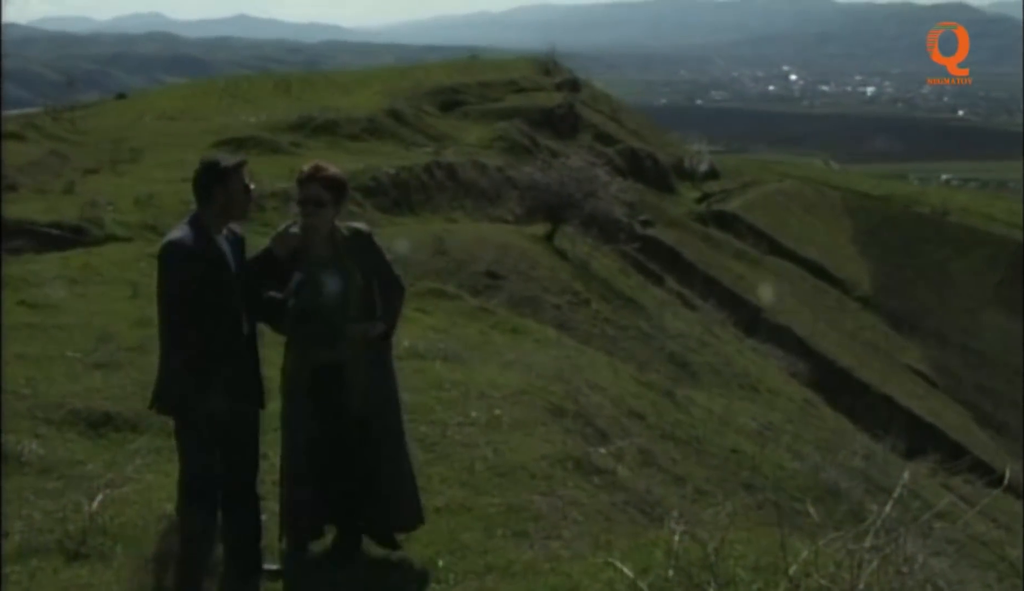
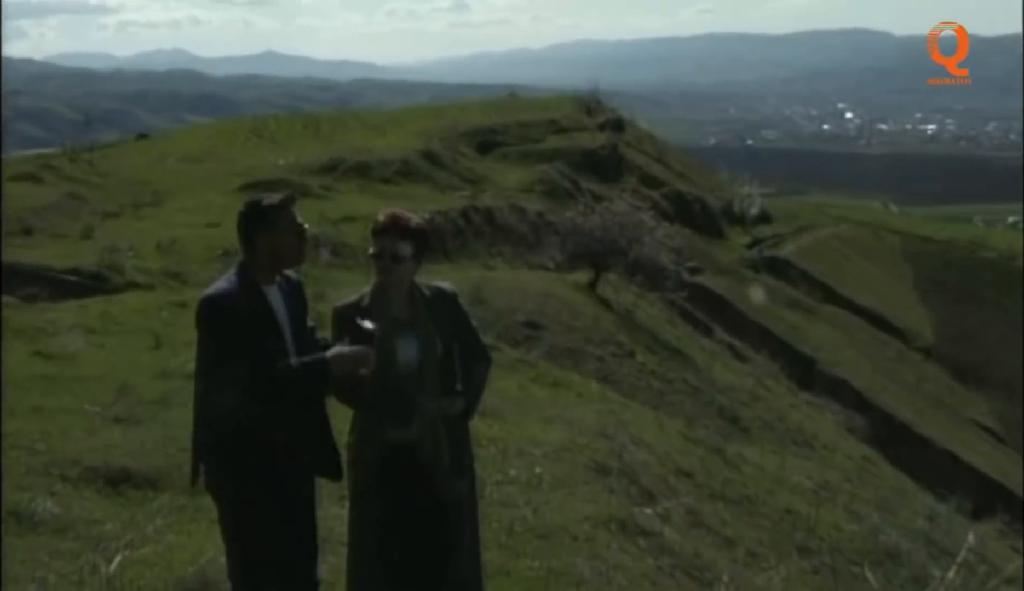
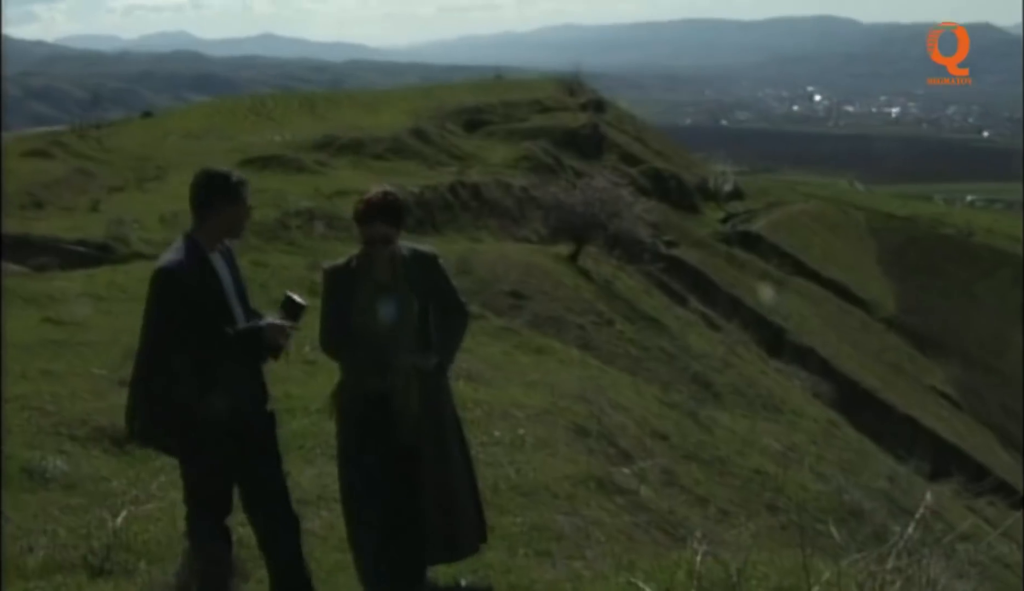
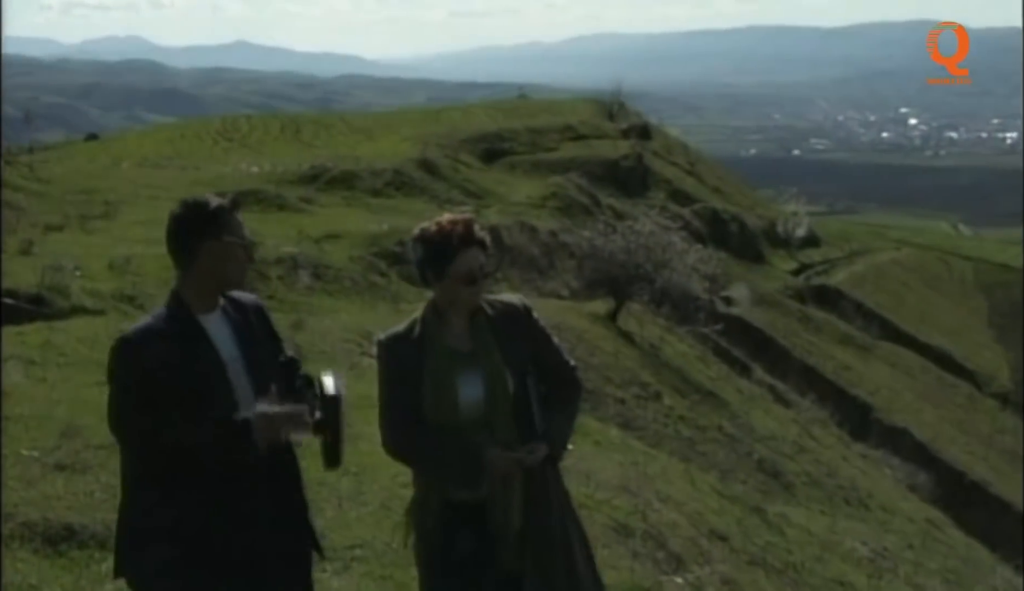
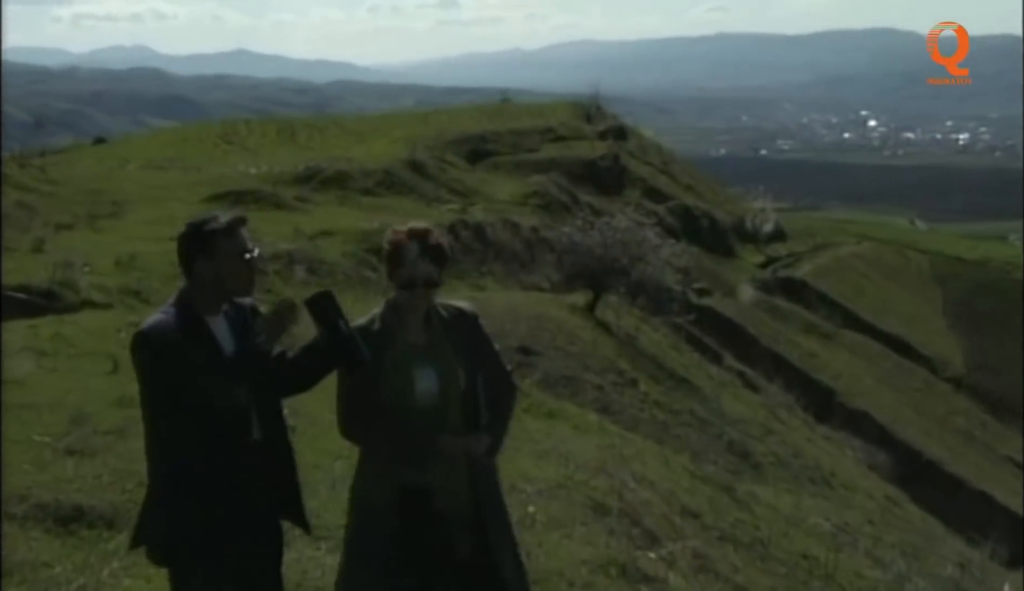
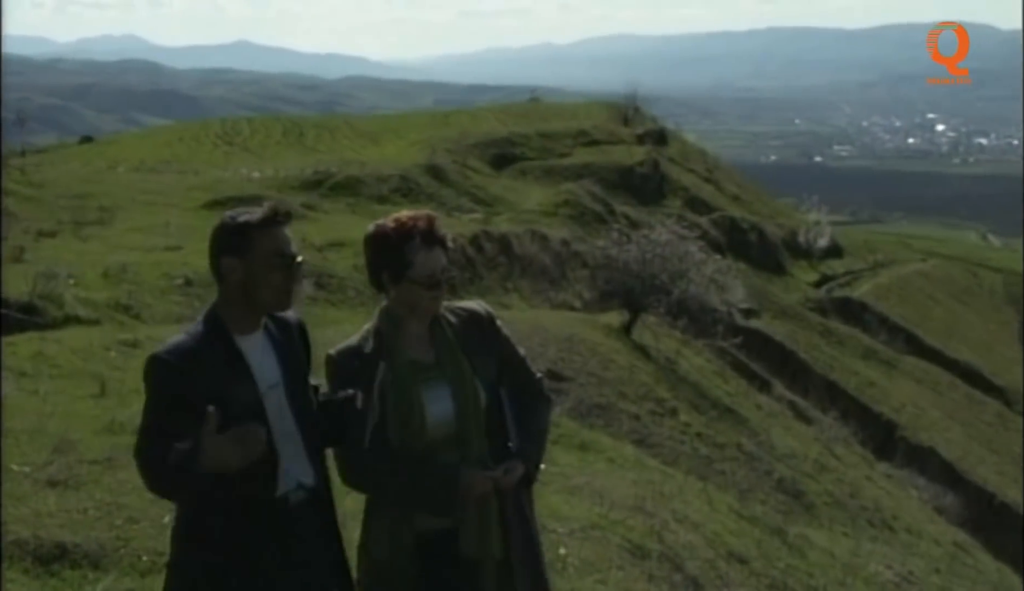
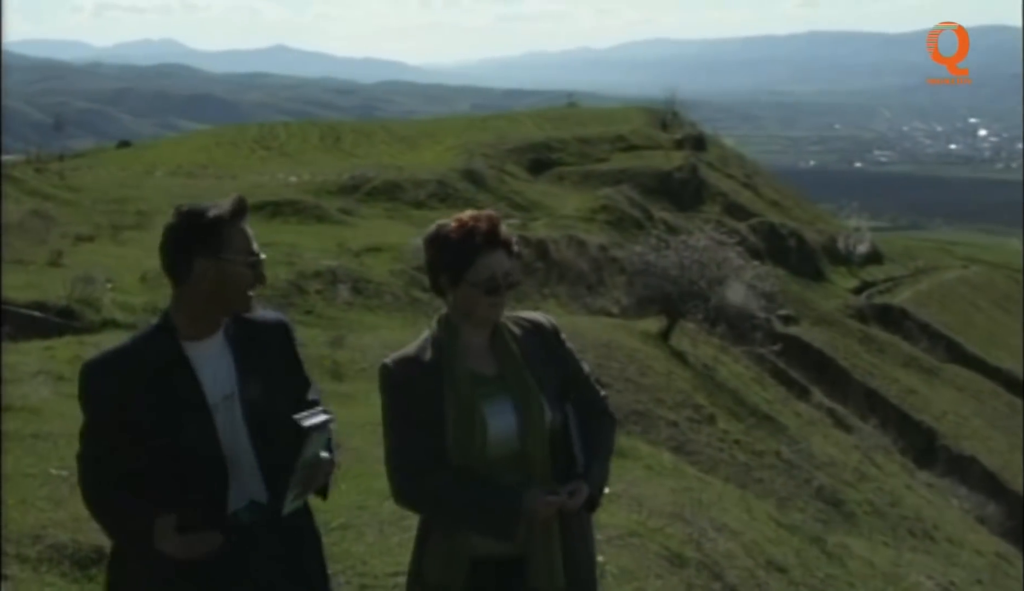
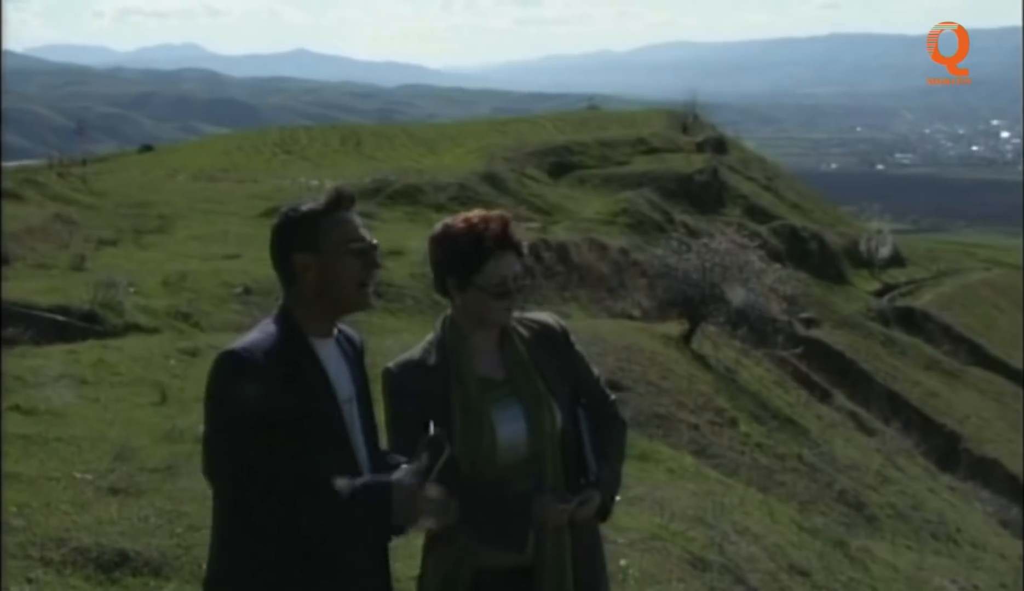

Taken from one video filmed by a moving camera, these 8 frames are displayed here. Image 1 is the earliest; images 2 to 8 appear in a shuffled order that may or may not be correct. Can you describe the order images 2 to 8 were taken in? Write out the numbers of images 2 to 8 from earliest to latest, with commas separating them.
3, 2, 5, 4, 6, 7, 8
